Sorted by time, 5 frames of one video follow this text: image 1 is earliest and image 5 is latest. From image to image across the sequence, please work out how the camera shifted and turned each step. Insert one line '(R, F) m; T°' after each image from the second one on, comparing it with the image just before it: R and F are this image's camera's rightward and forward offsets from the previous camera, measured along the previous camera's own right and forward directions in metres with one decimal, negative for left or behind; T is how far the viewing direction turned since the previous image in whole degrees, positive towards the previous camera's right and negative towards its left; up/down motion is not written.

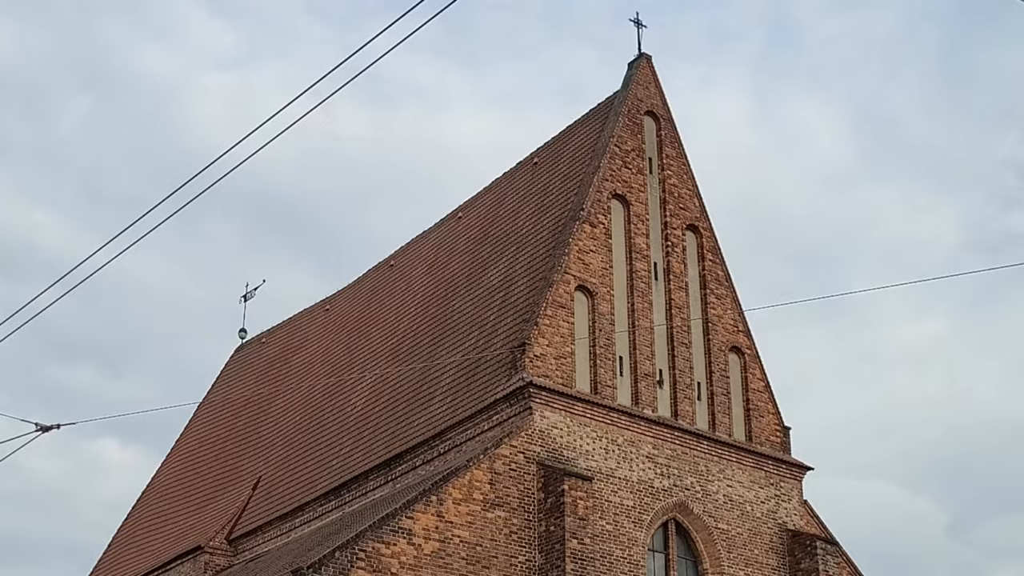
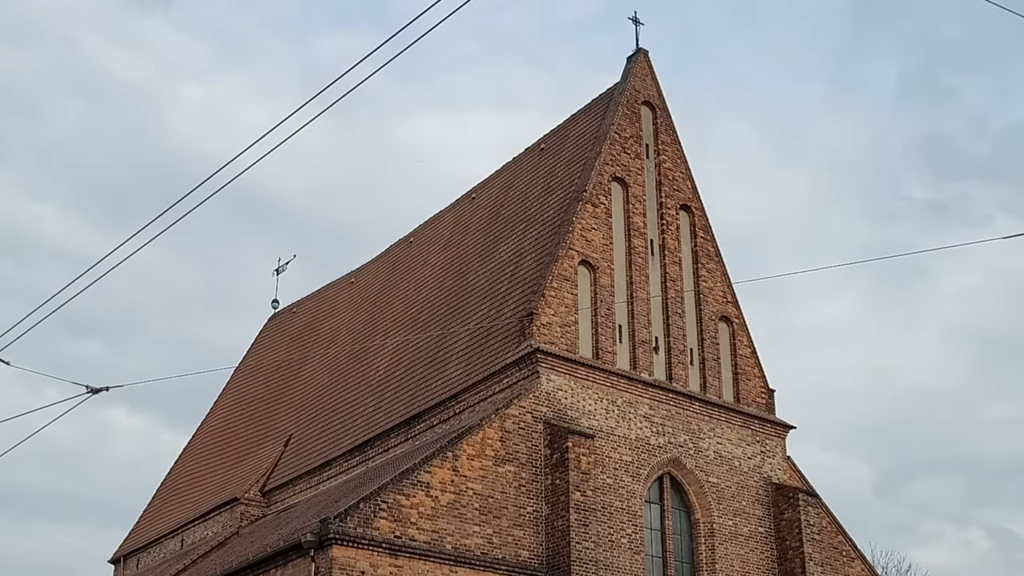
(0.0, -1.7) m; 0°
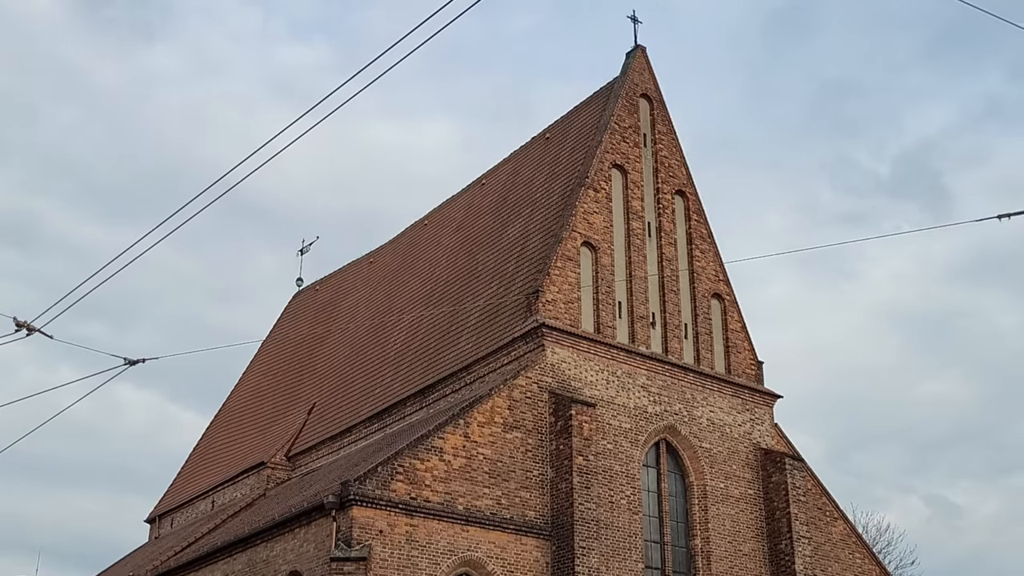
(0.0, -1.5) m; 0°
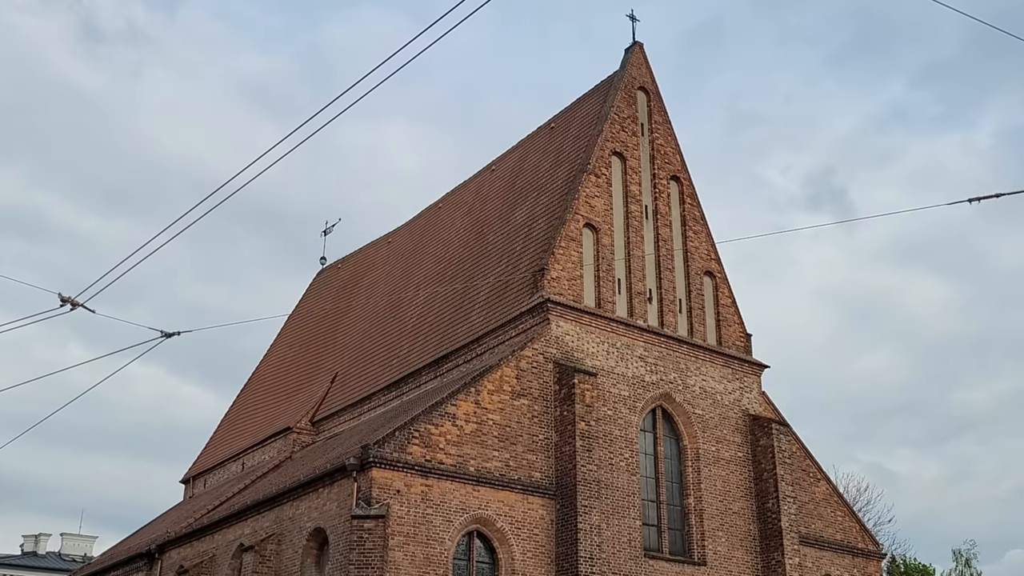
(0.0, -1.7) m; 0°
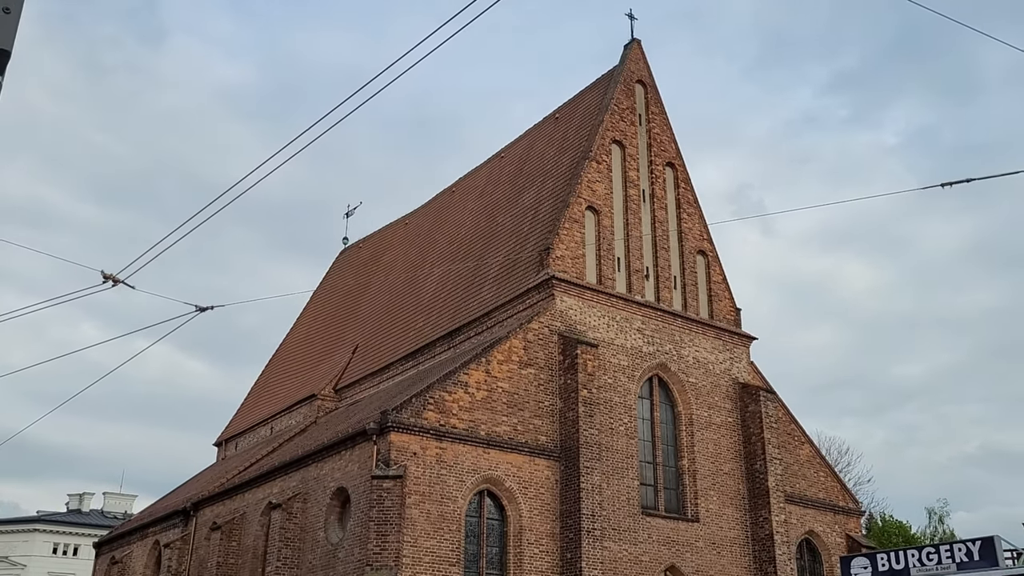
(0.0, -1.9) m; 0°
